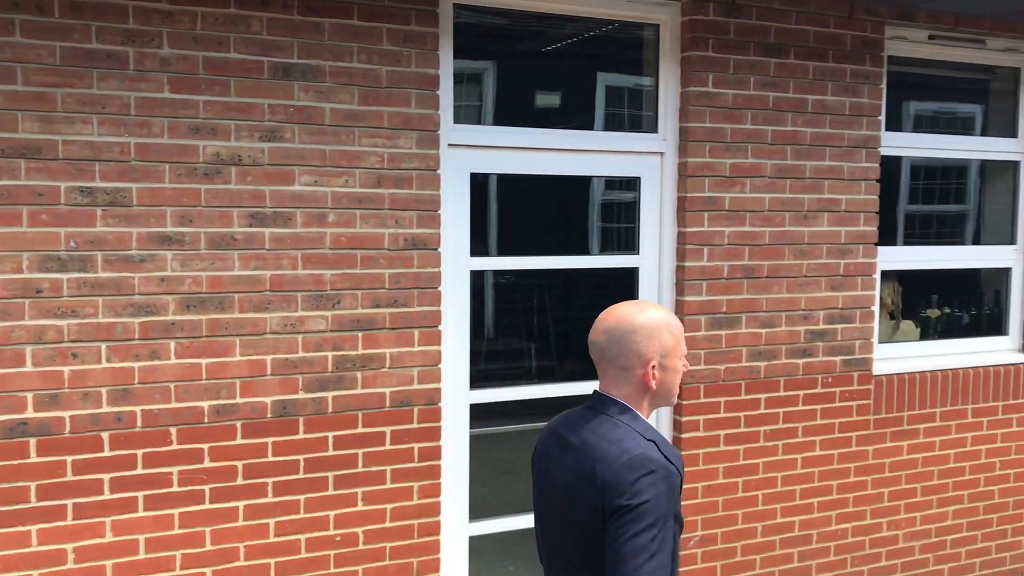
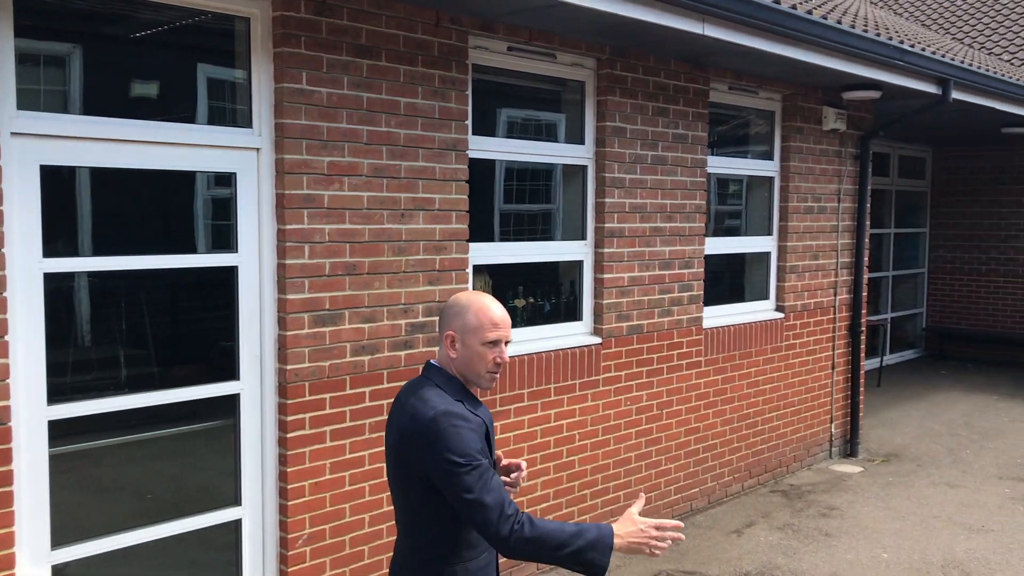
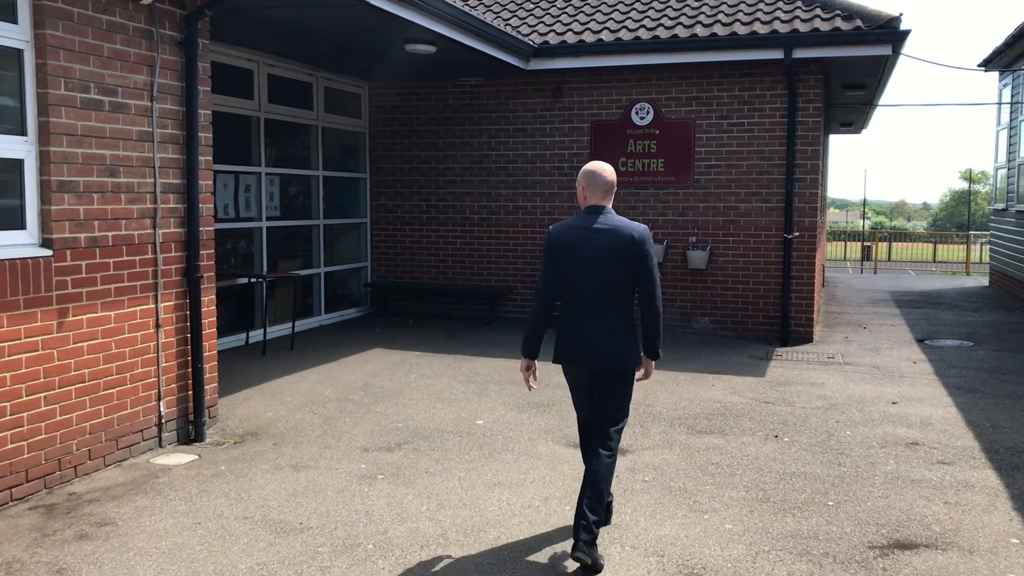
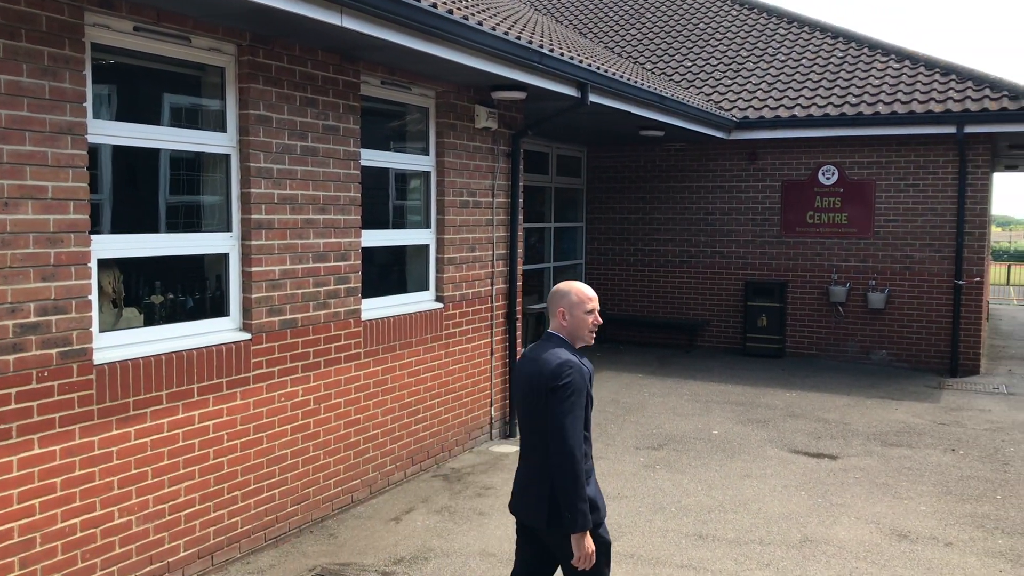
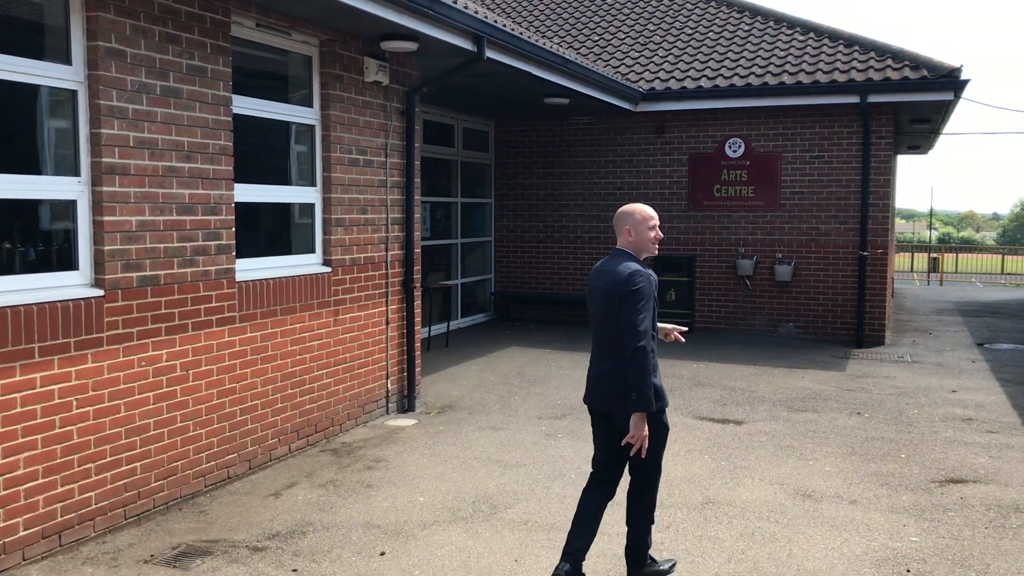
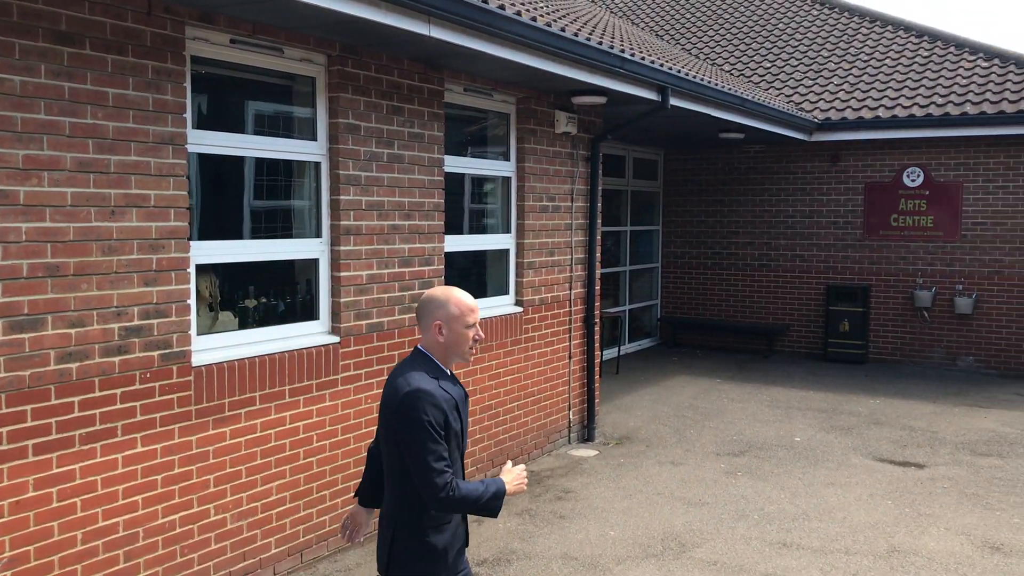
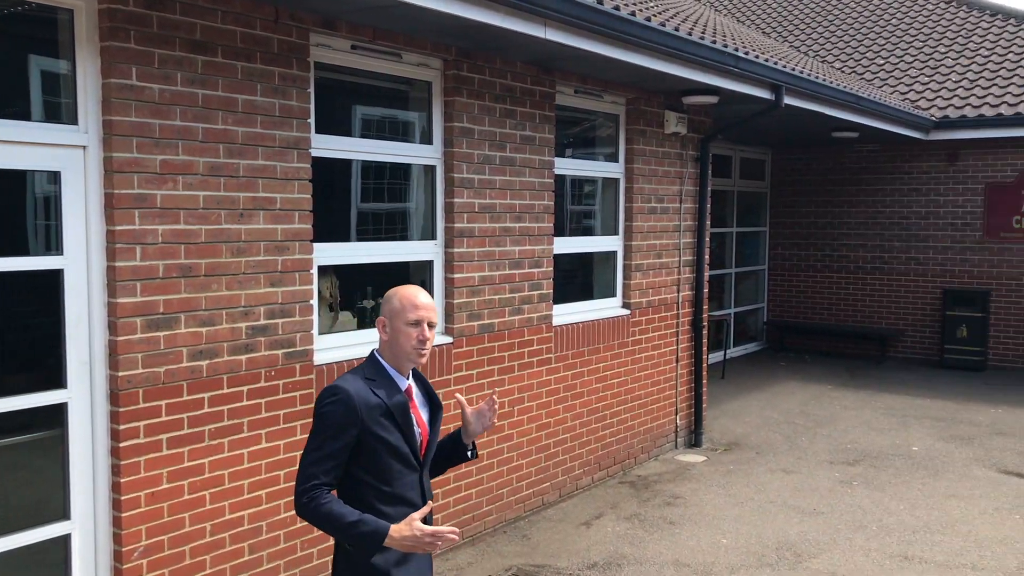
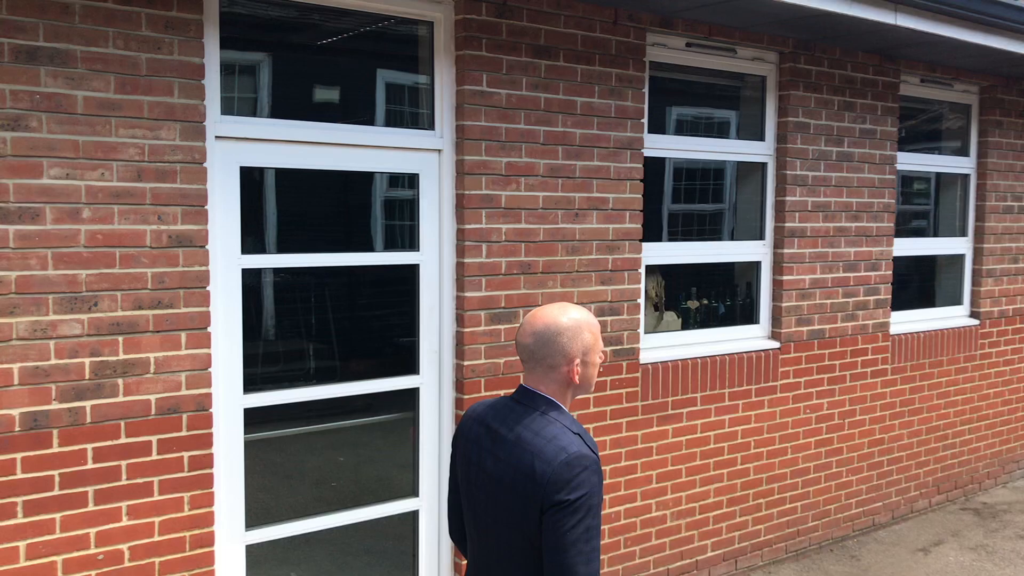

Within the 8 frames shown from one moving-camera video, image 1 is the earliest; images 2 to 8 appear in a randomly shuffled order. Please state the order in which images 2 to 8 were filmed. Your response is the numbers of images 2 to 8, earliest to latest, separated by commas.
8, 2, 7, 6, 4, 5, 3
